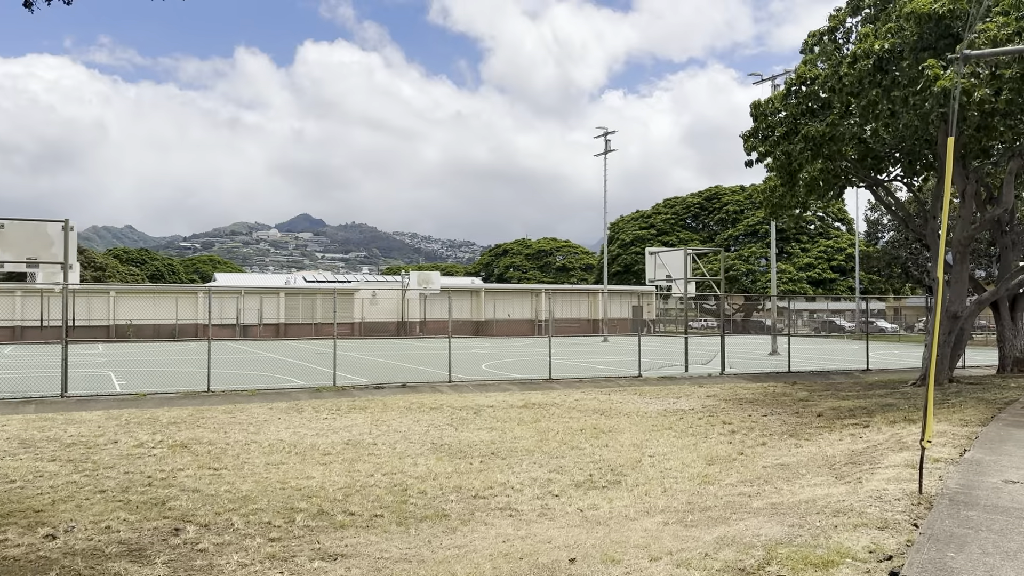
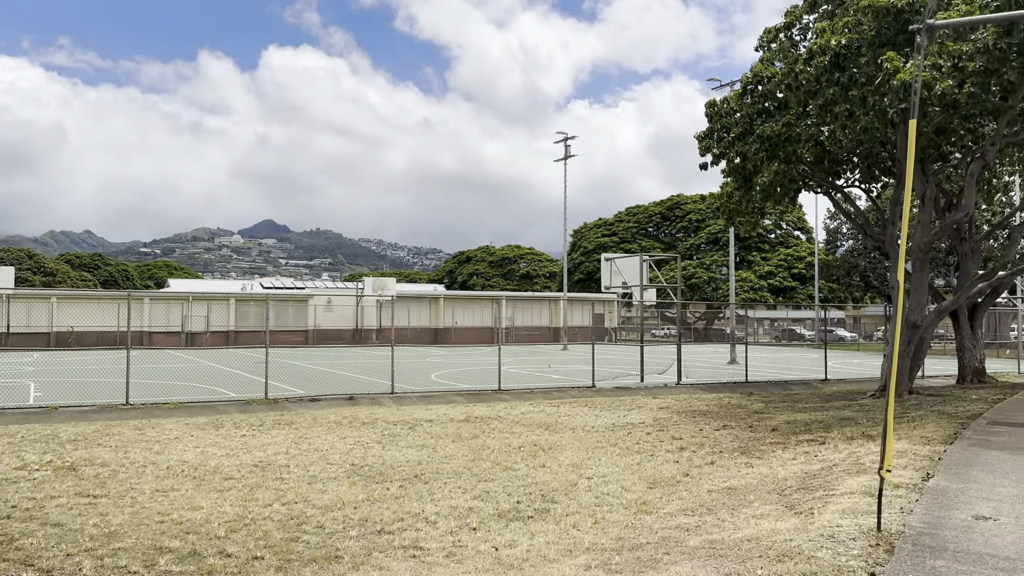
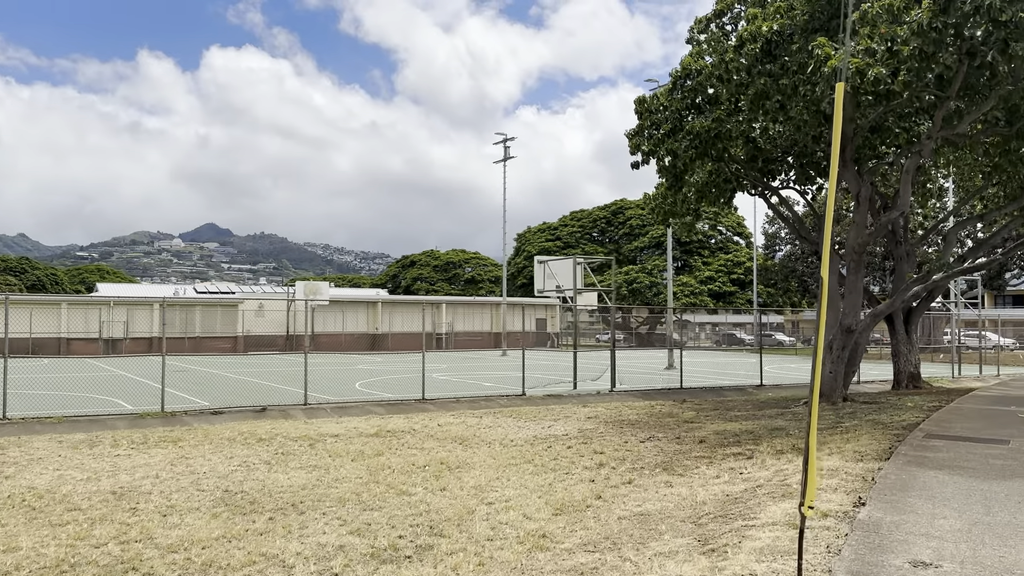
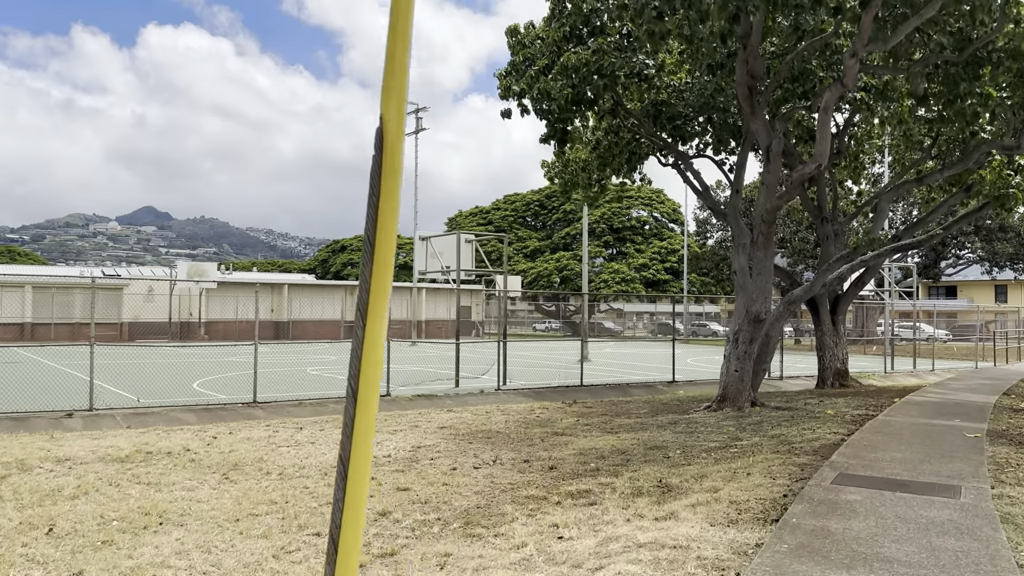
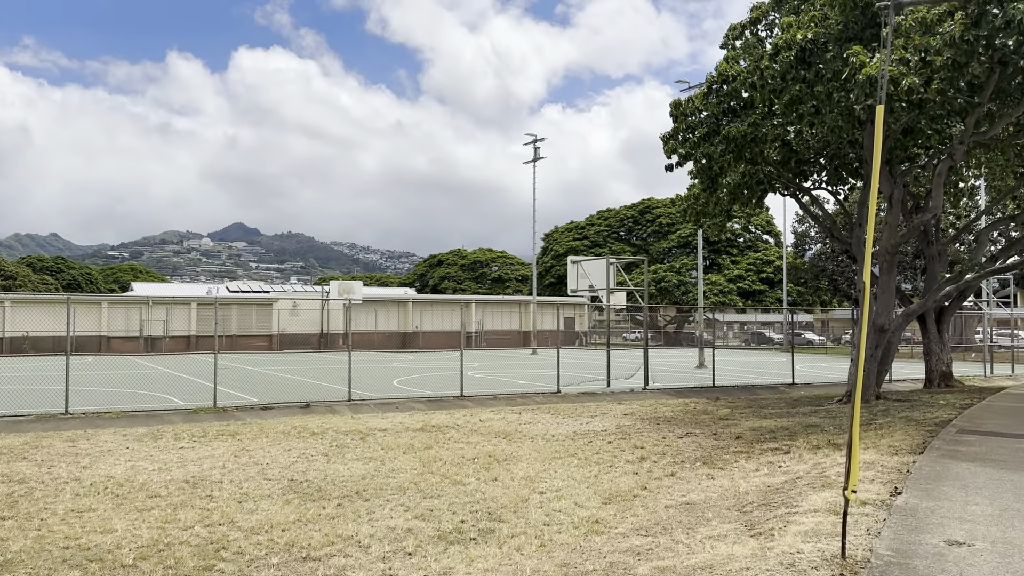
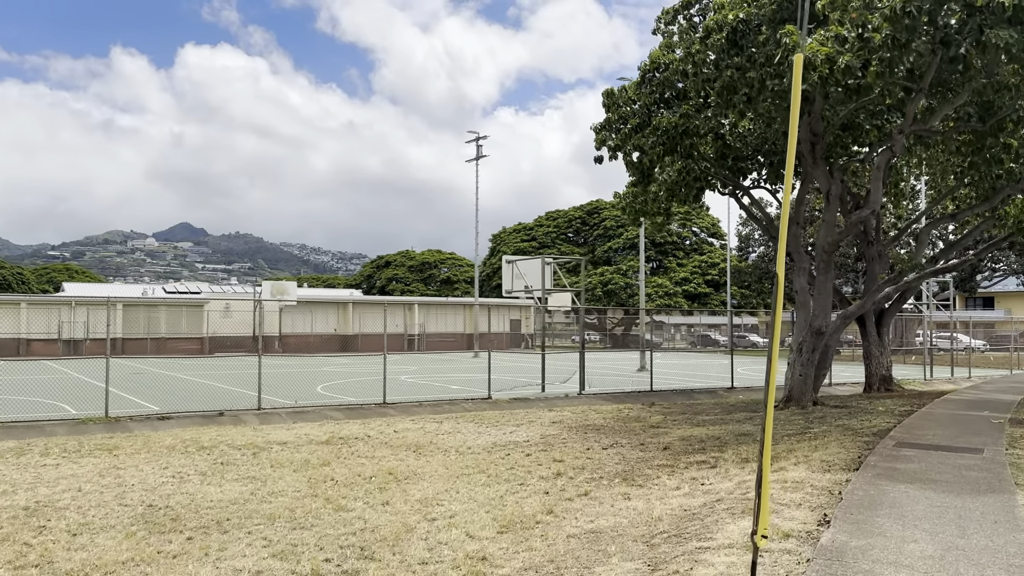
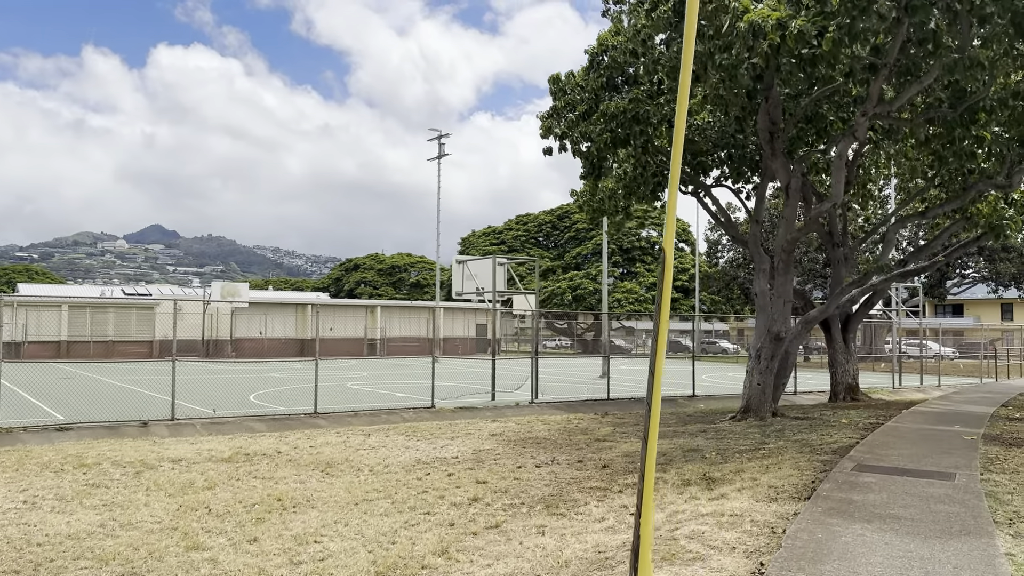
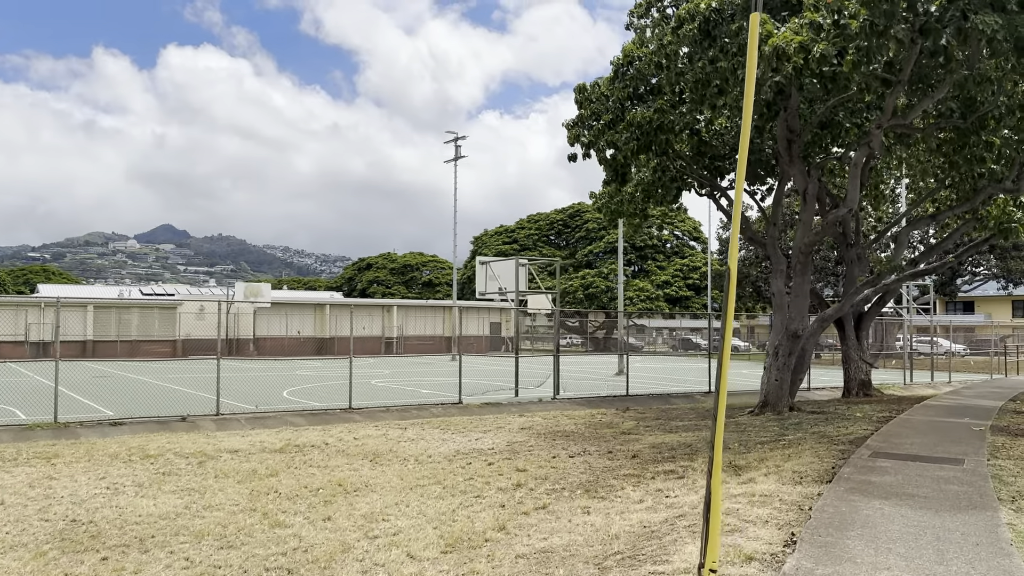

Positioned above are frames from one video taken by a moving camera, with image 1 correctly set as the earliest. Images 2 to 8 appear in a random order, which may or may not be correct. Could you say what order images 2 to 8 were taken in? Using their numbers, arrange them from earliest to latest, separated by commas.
2, 5, 3, 6, 8, 7, 4
